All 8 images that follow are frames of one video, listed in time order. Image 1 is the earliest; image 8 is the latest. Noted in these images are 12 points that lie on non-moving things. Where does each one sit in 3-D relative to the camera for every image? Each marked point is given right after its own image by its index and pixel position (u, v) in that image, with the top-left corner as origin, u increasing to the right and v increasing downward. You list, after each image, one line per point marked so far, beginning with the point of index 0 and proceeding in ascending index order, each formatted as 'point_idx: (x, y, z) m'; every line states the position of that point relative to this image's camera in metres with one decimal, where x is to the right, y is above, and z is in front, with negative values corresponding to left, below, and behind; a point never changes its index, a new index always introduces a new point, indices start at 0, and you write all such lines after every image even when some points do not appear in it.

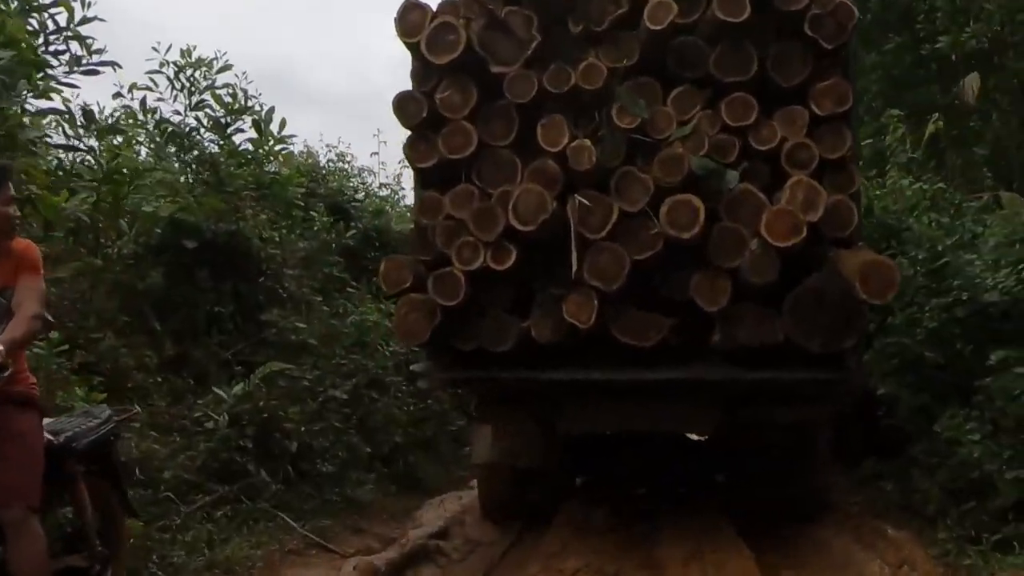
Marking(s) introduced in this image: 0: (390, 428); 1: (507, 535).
0: (-0.9, -1.0, +7.5) m
1: (0.0, -1.5, +5.8) m
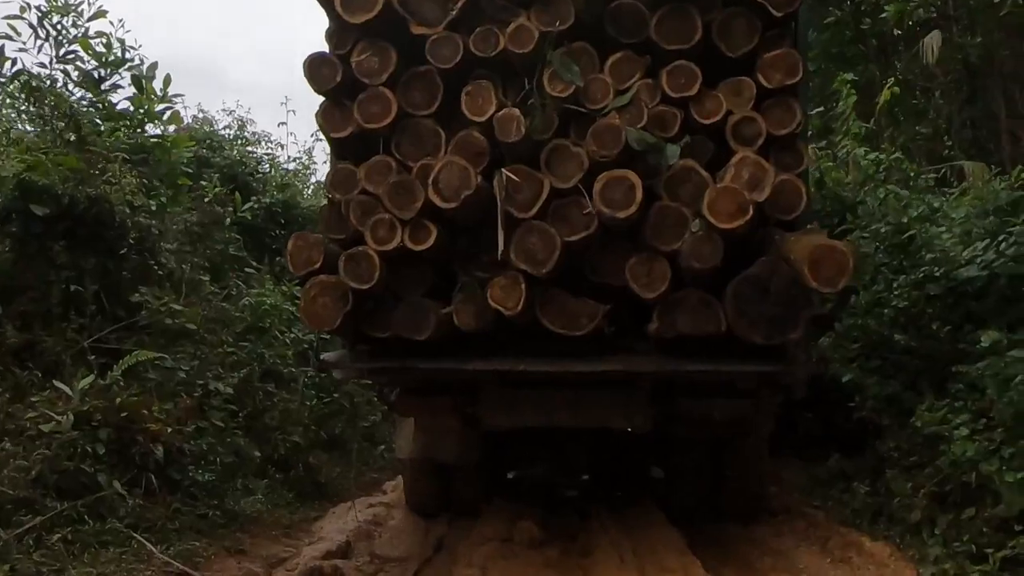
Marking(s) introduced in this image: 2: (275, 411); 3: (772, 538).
0: (-1.5, -0.9, +6.6) m
1: (-0.4, -1.3, +5.0) m
2: (-1.6, -0.8, +6.4) m
3: (+1.2, -1.2, +4.6) m
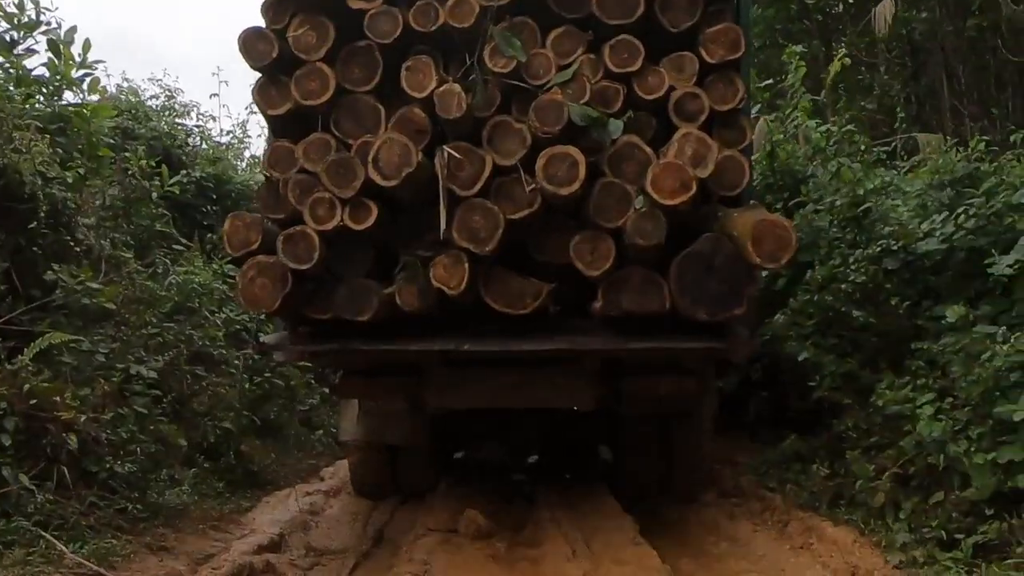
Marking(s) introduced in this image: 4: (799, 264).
0: (-1.8, -0.8, +6.2) m
1: (-0.7, -1.2, +4.8) m
2: (-1.9, -0.7, +6.1) m
3: (+1.0, -1.1, +4.4) m
4: (+1.7, +0.1, +6.0) m
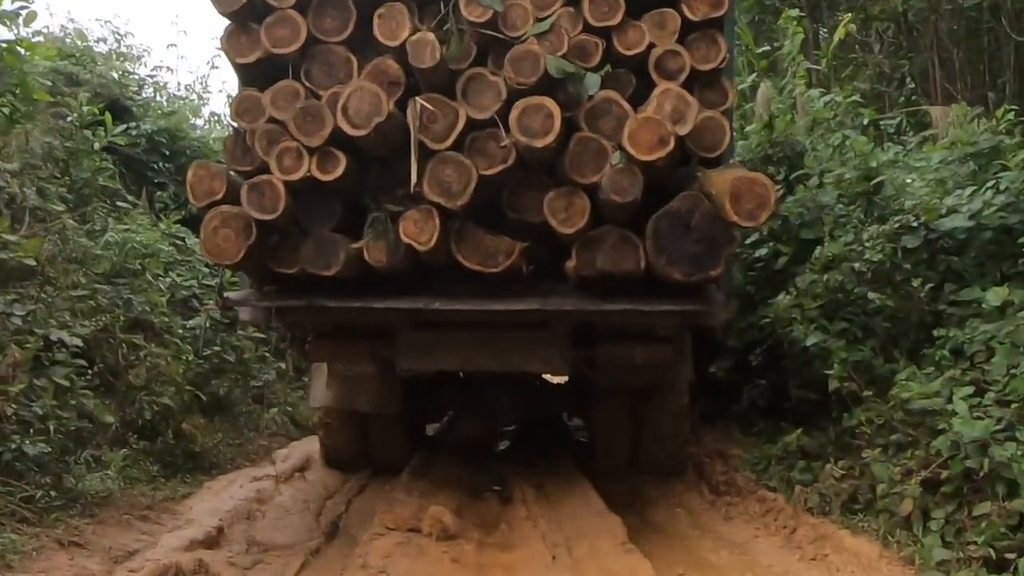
0: (-2.0, -0.5, +5.7) m
1: (-0.8, -1.1, +4.2) m
2: (-2.0, -0.4, +5.5) m
3: (+0.9, -1.0, +4.0) m
4: (+1.6, +0.2, +5.5) m
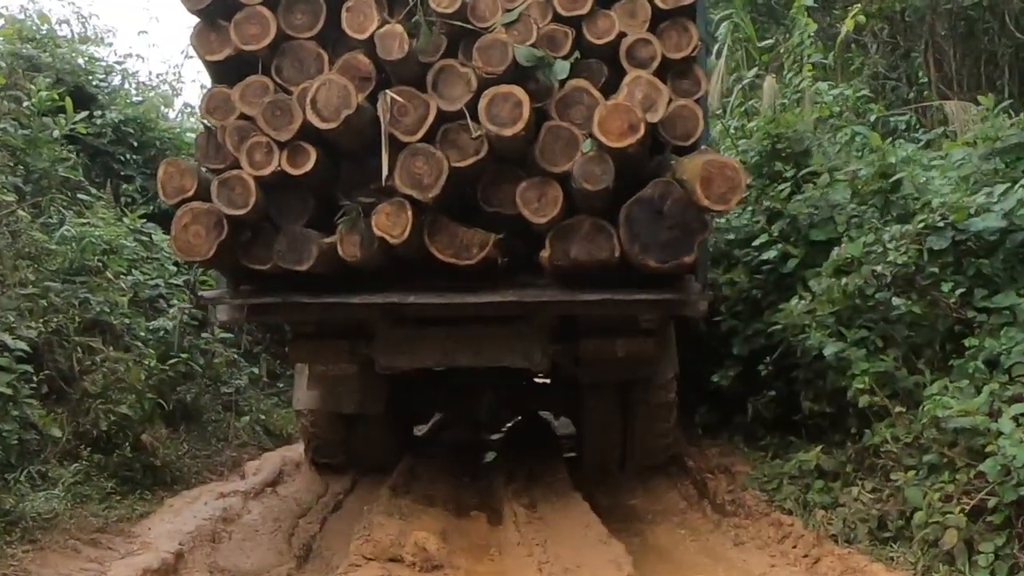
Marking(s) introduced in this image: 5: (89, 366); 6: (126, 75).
0: (-2.0, -0.5, +5.2) m
1: (-0.9, -1.1, +3.8) m
2: (-2.1, -0.4, +5.1) m
3: (+0.8, -1.0, +3.6) m
4: (+1.6, +0.2, +5.1) m
5: (-2.2, -0.4, +5.1) m
6: (-3.1, +1.7, +7.9) m
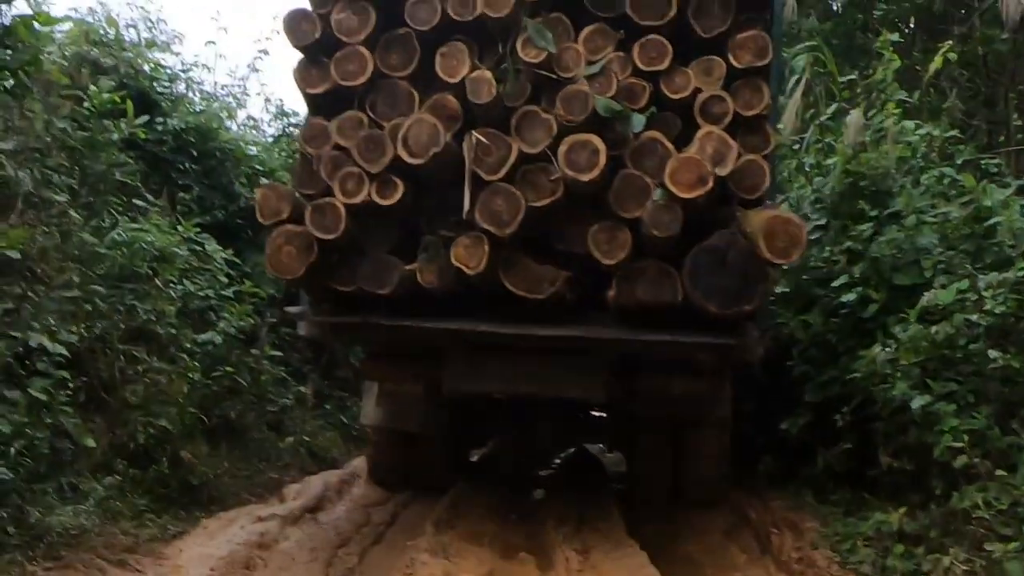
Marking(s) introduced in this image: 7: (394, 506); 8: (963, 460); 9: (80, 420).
0: (-1.8, -0.6, +5.1) m
1: (-0.7, -1.1, +3.6) m
2: (-1.8, -0.5, +5.0) m
3: (+1.0, -1.1, +3.3) m
4: (+1.9, 0.0, +4.8) m
5: (-1.9, -0.4, +5.0) m
6: (-2.5, +1.6, +7.9) m
7: (-0.6, -1.1, +5.1) m
8: (+1.8, -0.7, +3.9) m
9: (-2.2, -0.7, +4.9) m
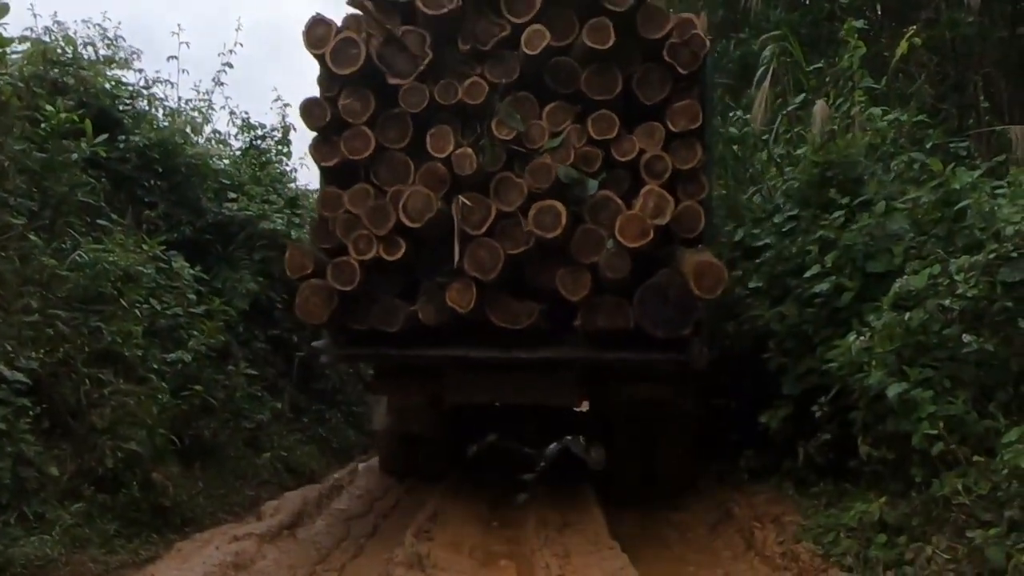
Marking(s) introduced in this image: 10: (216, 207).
0: (-1.9, -0.7, +5.0) m
1: (-0.8, -1.2, +3.5) m
2: (-1.9, -0.6, +4.9) m
3: (+0.9, -1.1, +3.2) m
4: (+1.7, +0.1, +4.8) m
5: (-2.0, -0.5, +4.9) m
6: (-2.8, +1.5, +7.8) m
7: (-0.7, -1.2, +5.1) m
8: (+1.7, -0.6, +3.9) m
9: (-2.3, -0.8, +4.9) m
10: (-2.2, +0.6, +7.5) m
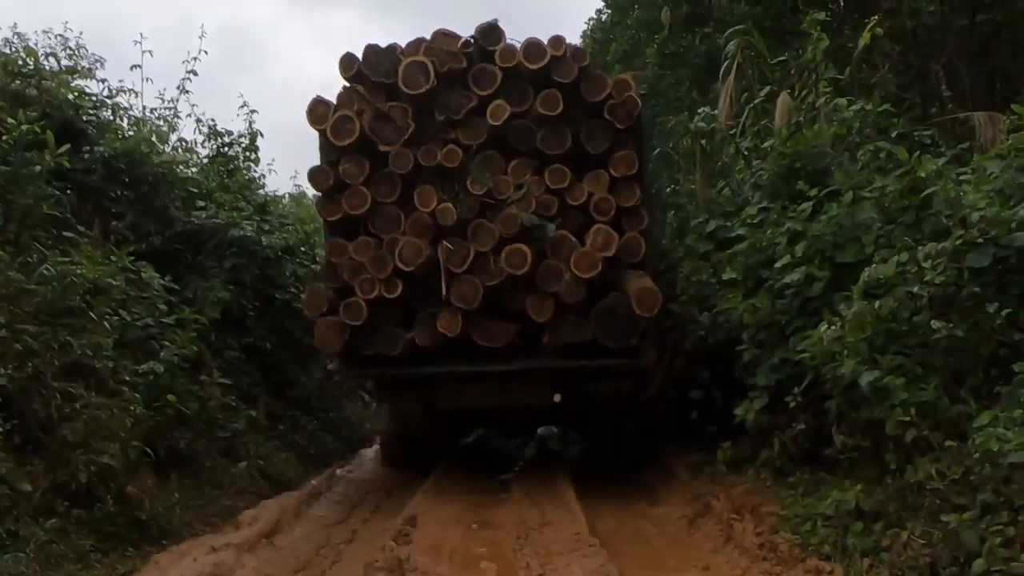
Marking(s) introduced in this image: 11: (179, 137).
0: (-2.0, -0.7, +5.0) m
1: (-0.8, -1.2, +3.5) m
2: (-2.1, -0.6, +4.8) m
3: (+0.9, -1.1, +3.3) m
4: (+1.6, +0.1, +4.8) m
5: (-2.1, -0.6, +4.8) m
6: (-3.0, +1.4, +7.7) m
7: (-0.8, -1.2, +5.1) m
8: (+1.6, -0.6, +4.0) m
9: (-2.4, -0.8, +4.8) m
10: (-2.4, +0.5, +7.5) m
11: (-3.0, +1.3, +9.0) m
